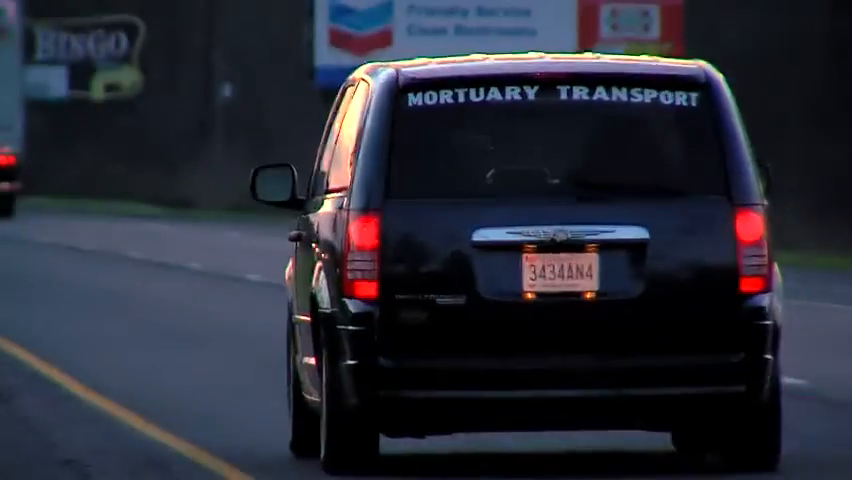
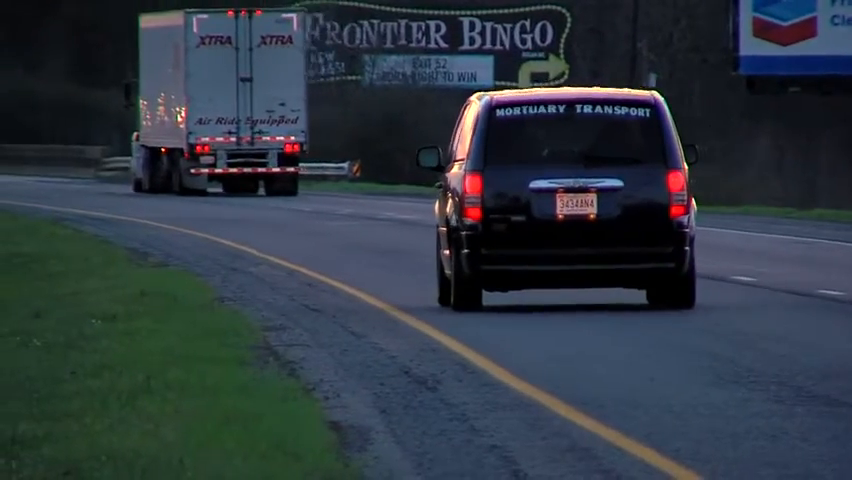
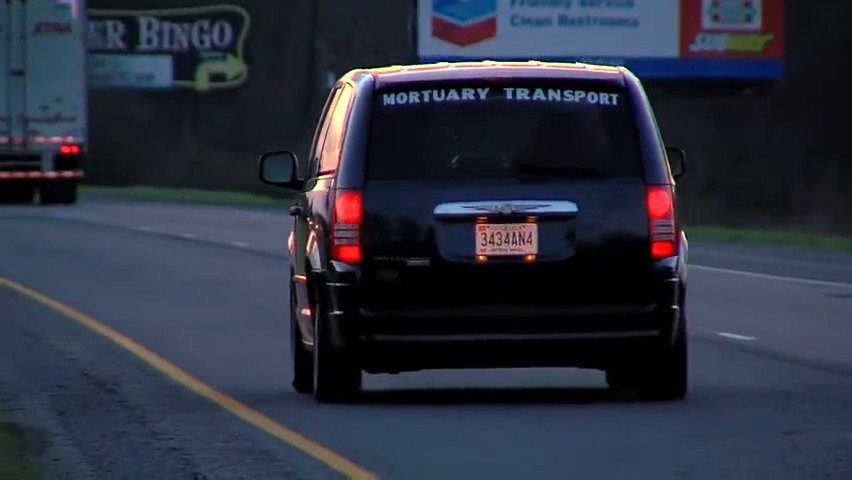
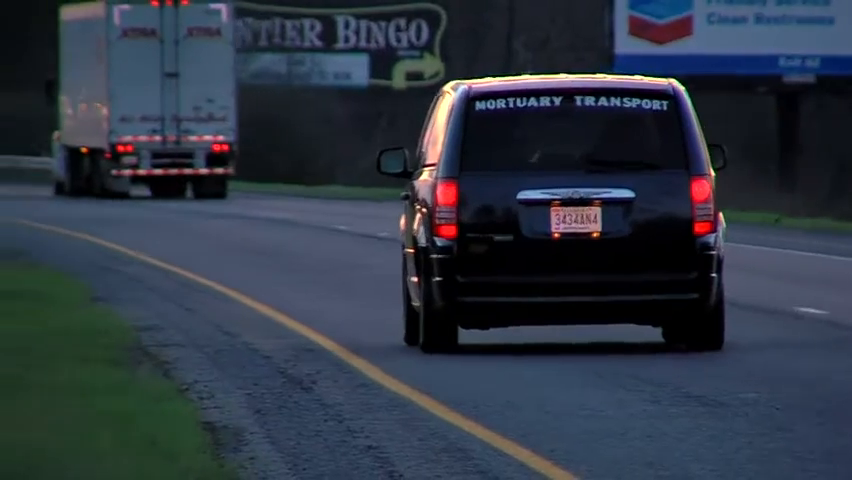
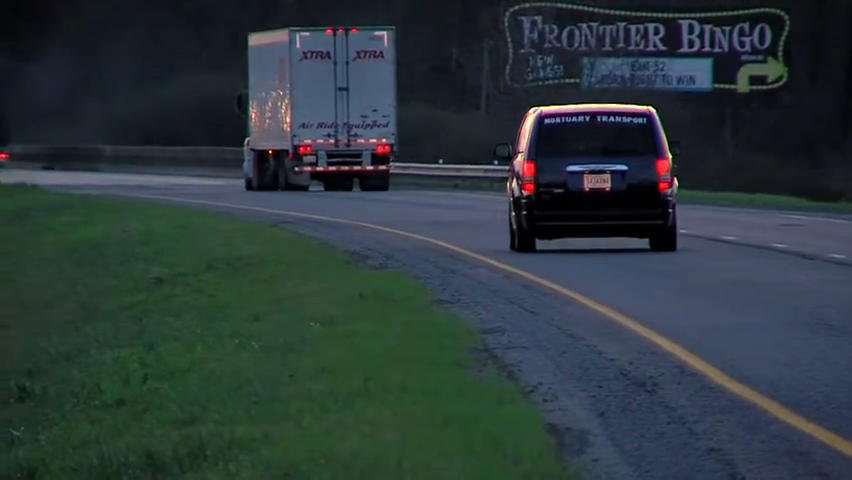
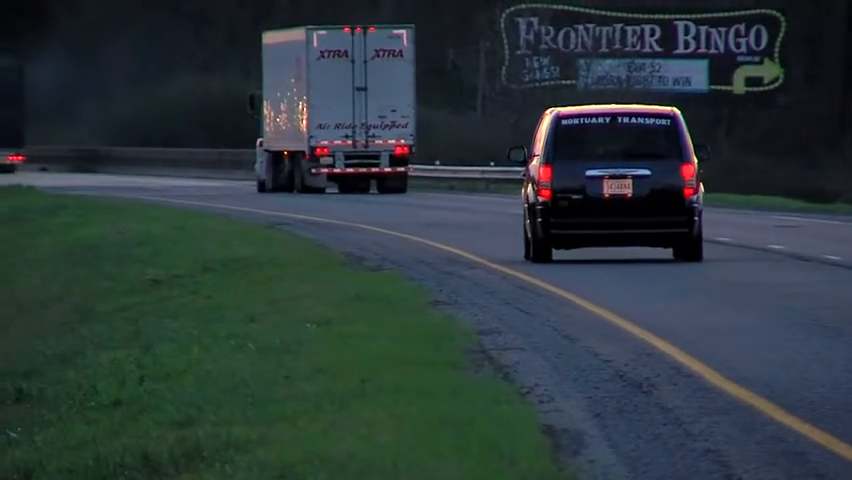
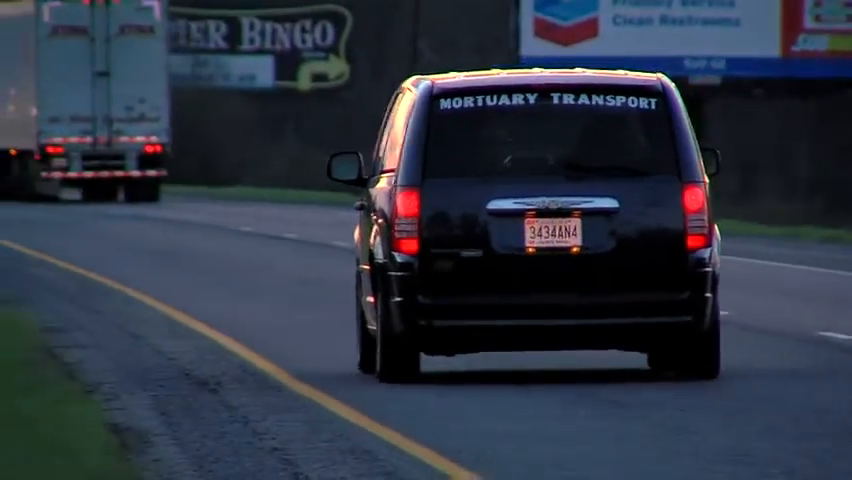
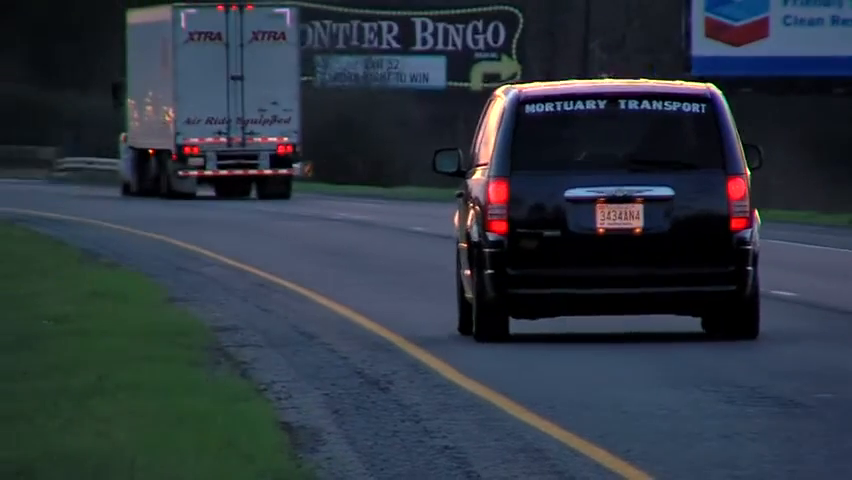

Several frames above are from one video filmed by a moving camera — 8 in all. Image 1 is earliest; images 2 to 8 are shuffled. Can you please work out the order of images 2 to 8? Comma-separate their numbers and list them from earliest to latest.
3, 7, 4, 8, 2, 6, 5
